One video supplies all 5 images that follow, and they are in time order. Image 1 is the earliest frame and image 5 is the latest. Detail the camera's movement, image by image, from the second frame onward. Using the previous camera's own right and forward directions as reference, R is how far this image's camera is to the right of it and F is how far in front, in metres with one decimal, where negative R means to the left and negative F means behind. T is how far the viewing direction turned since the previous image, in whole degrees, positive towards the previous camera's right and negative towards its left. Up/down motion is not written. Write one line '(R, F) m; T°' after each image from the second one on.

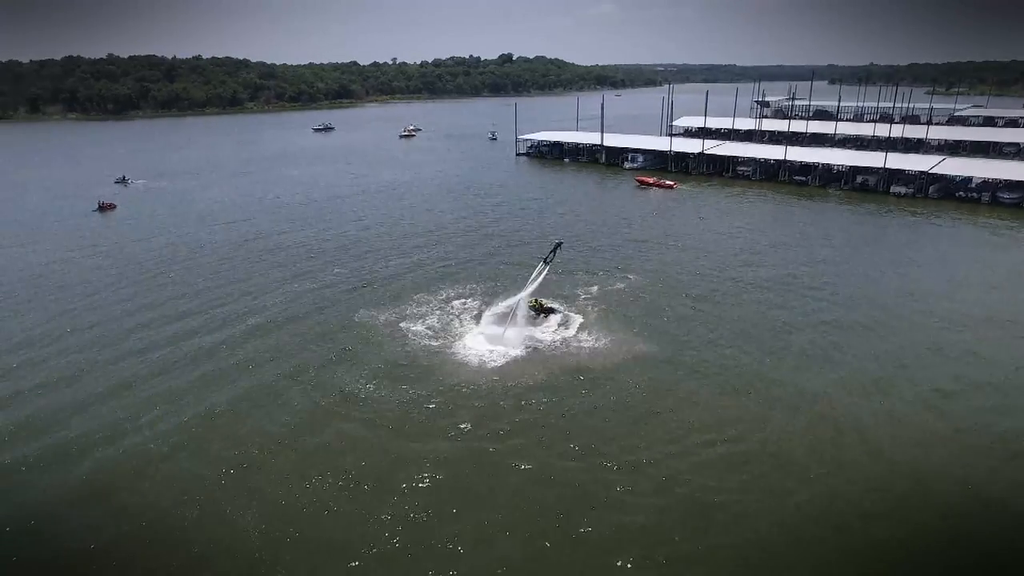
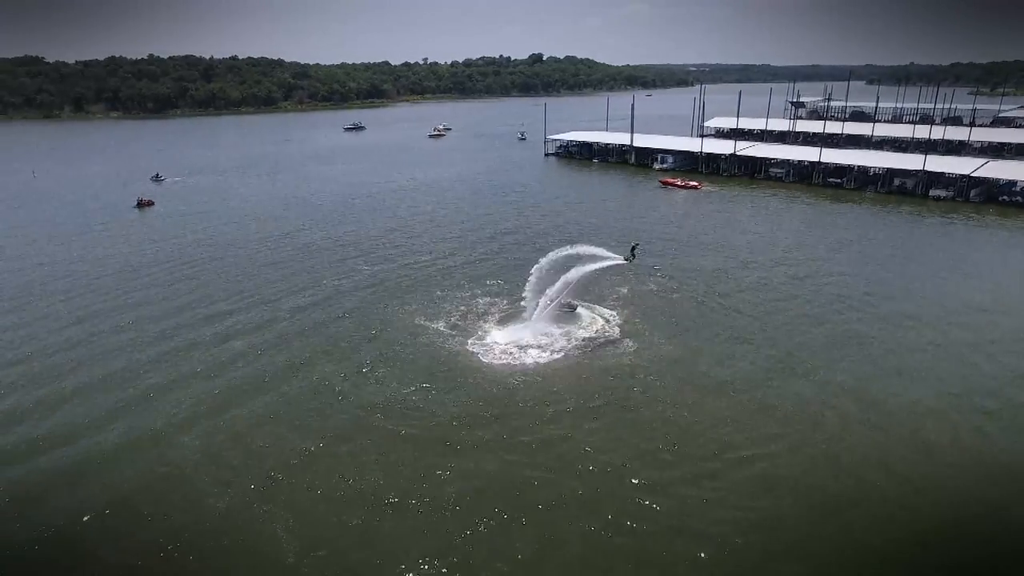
(0.0, 0.0) m; -2°
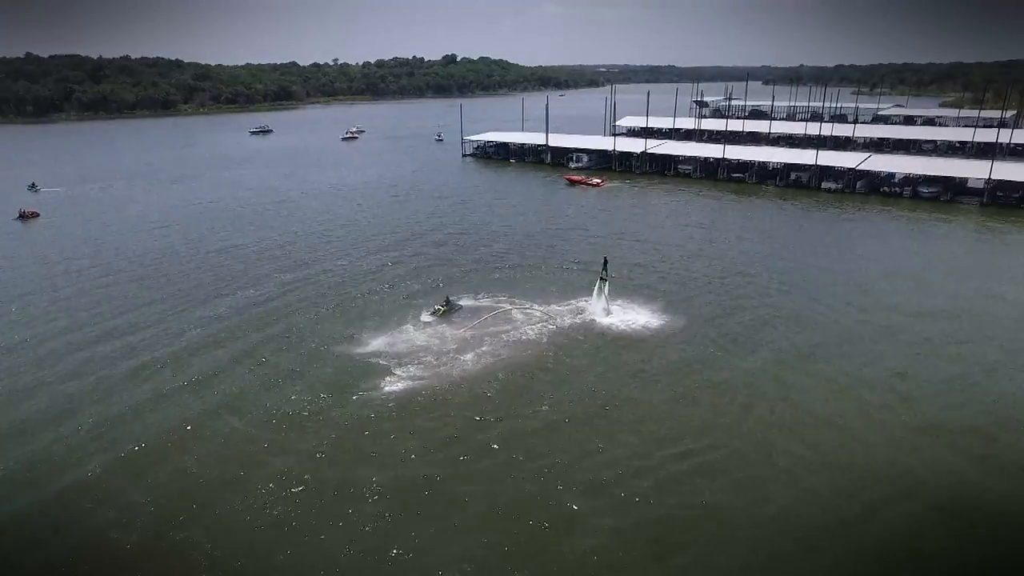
(-0.2, -0.2) m; +7°
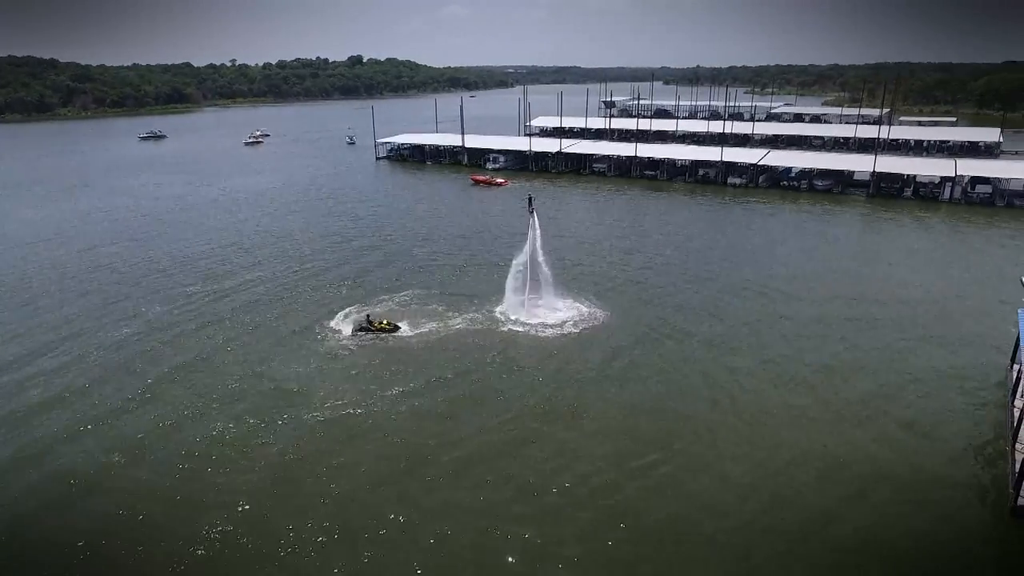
(-0.7, +0.3) m; +8°
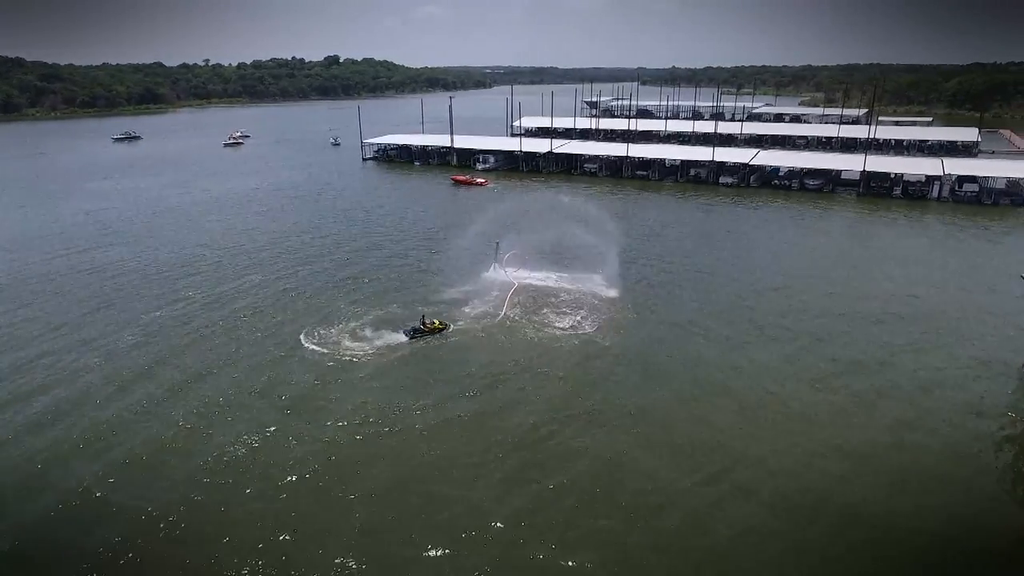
(-1.3, +0.8) m; +2°
